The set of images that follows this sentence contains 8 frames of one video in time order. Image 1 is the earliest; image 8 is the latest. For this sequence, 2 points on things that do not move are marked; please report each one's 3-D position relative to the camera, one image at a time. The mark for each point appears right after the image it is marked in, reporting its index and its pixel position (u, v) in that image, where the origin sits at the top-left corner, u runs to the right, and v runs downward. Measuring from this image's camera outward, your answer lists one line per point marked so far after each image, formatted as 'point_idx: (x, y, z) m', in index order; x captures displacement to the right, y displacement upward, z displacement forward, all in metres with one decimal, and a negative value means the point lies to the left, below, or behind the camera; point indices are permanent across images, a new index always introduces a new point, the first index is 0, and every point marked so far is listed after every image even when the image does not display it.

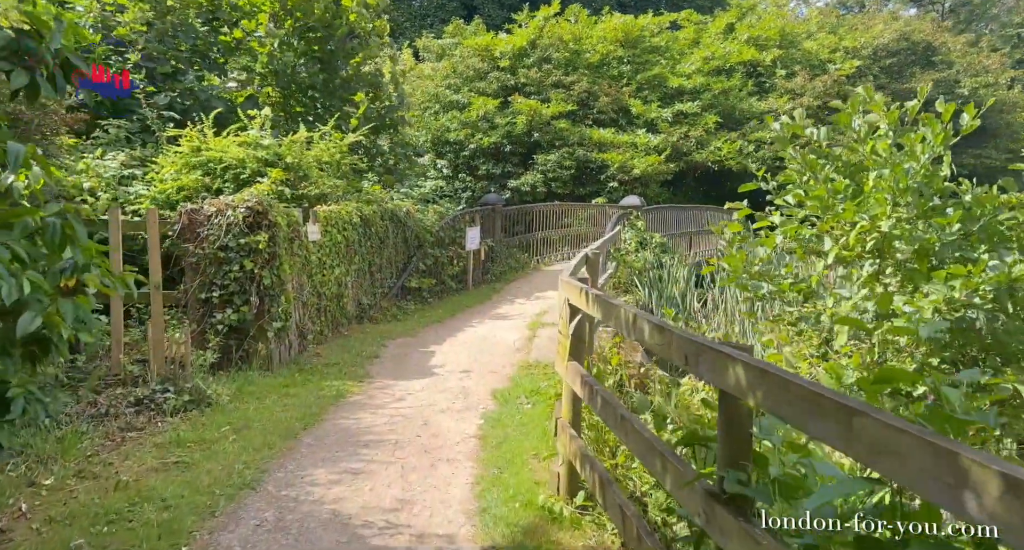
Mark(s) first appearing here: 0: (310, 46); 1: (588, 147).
0: (-2.7, +3.1, +10.0) m
1: (+1.8, +3.0, +17.4) m
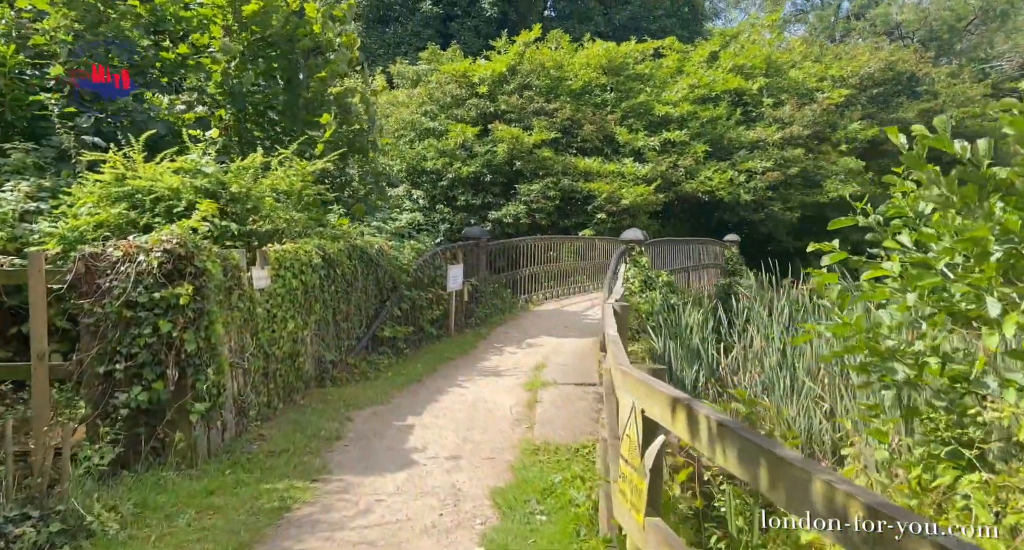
0: (-2.9, +2.5, +8.8) m
1: (+1.4, +2.2, +16.4) m
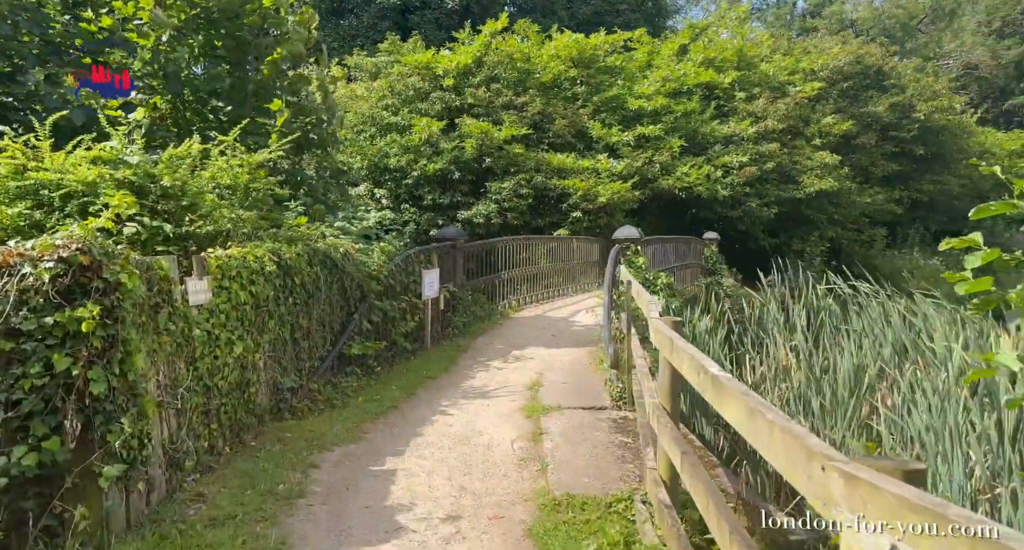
0: (-3.1, +2.4, +7.7) m
1: (+0.7, +2.1, +15.5) m
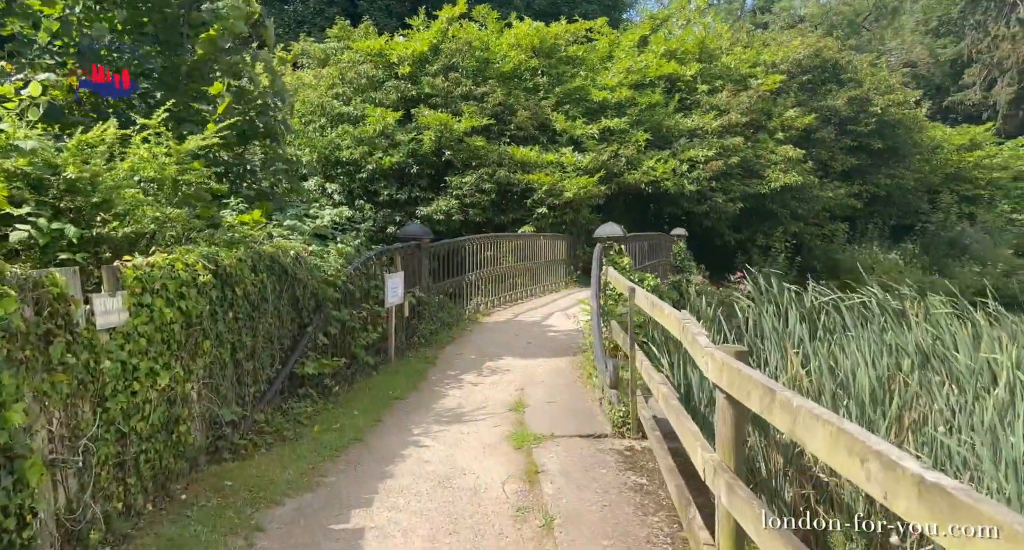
0: (-3.4, +2.4, +6.7) m
1: (-0.1, +2.1, +14.7) m
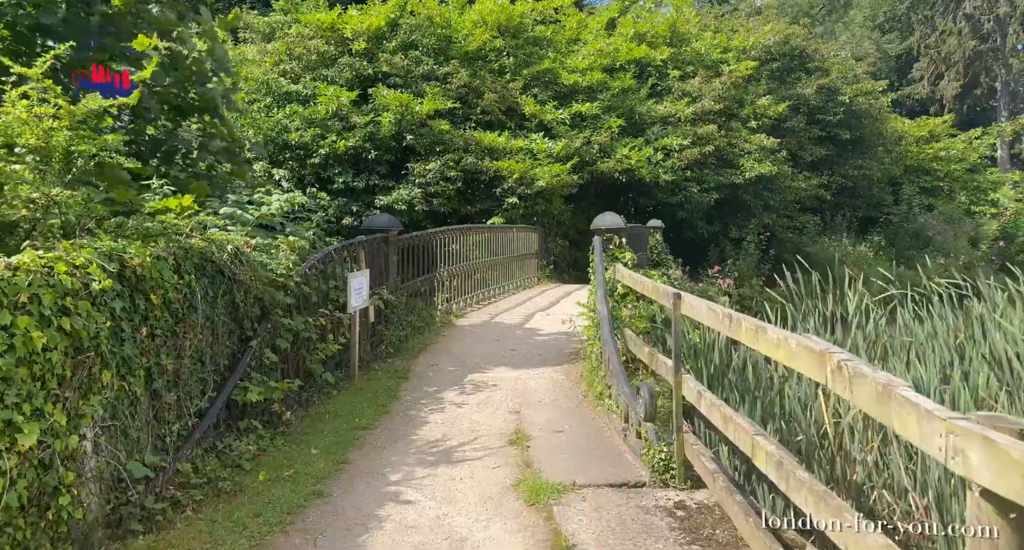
0: (-3.5, +2.4, +5.4) m
1: (-0.7, +2.2, +13.6) m
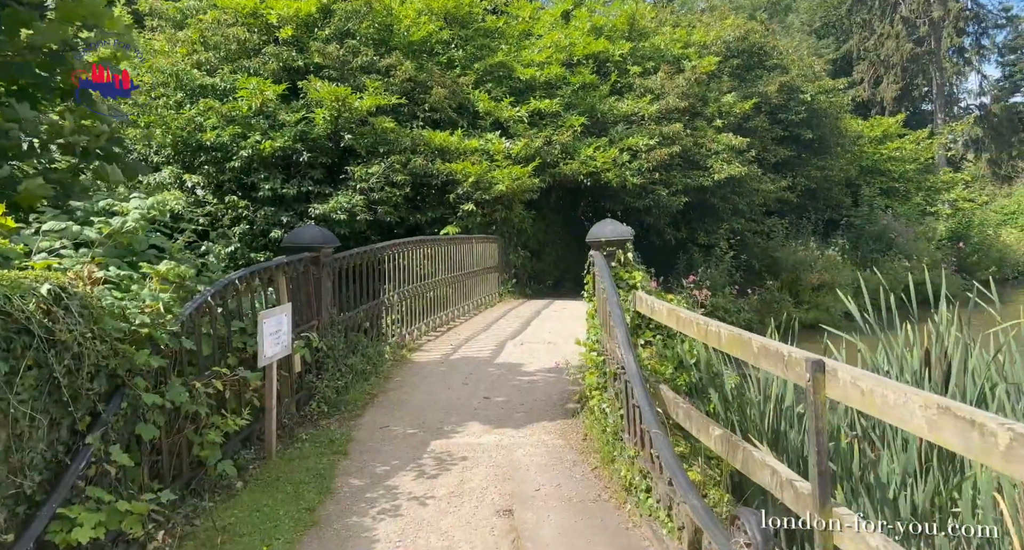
0: (-3.7, +2.1, +3.6) m
1: (-1.4, +1.9, +12.0) m
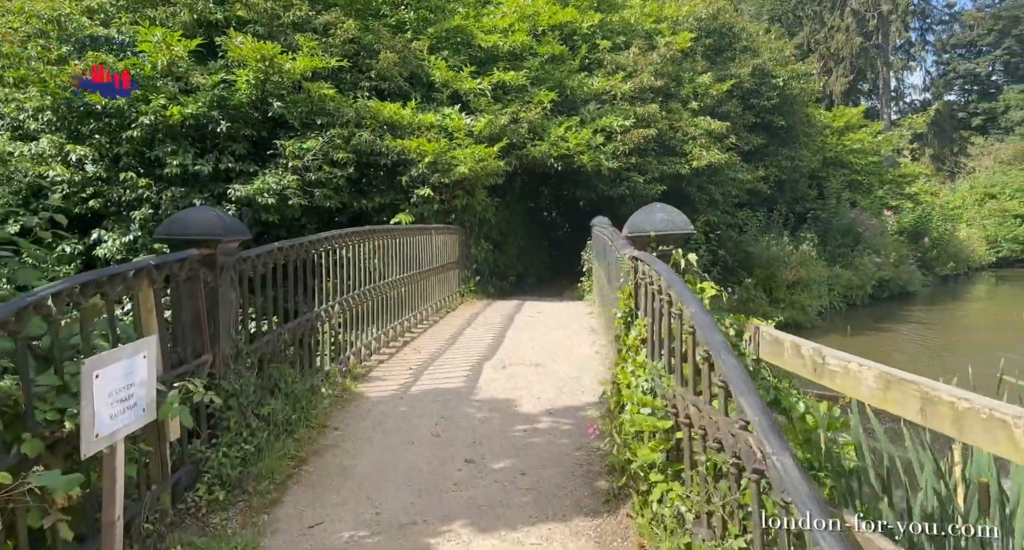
0: (-3.5, +2.1, +1.6) m
1: (-1.9, +2.0, +10.1) m
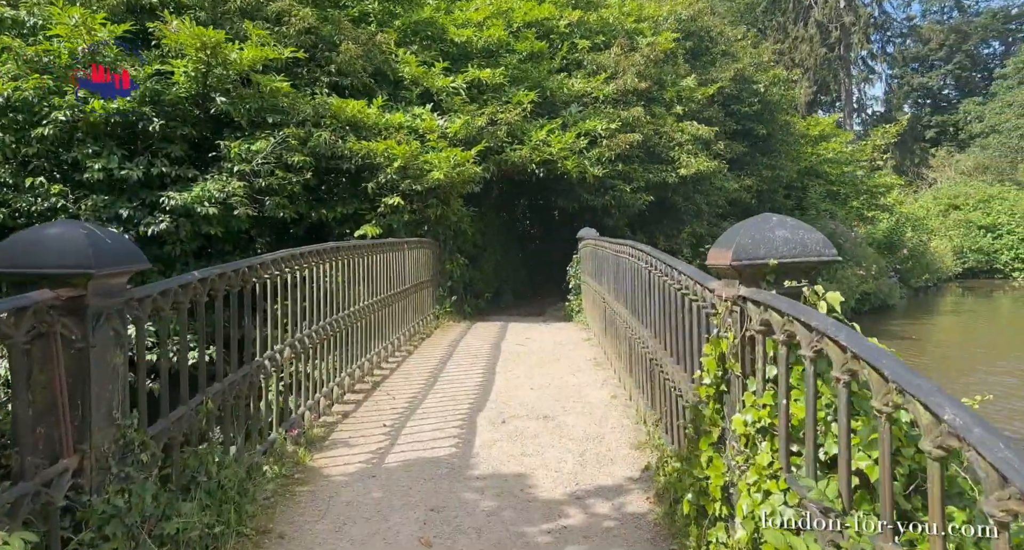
0: (-3.3, +1.9, +0.2) m
1: (-2.2, +1.7, +8.8) m
